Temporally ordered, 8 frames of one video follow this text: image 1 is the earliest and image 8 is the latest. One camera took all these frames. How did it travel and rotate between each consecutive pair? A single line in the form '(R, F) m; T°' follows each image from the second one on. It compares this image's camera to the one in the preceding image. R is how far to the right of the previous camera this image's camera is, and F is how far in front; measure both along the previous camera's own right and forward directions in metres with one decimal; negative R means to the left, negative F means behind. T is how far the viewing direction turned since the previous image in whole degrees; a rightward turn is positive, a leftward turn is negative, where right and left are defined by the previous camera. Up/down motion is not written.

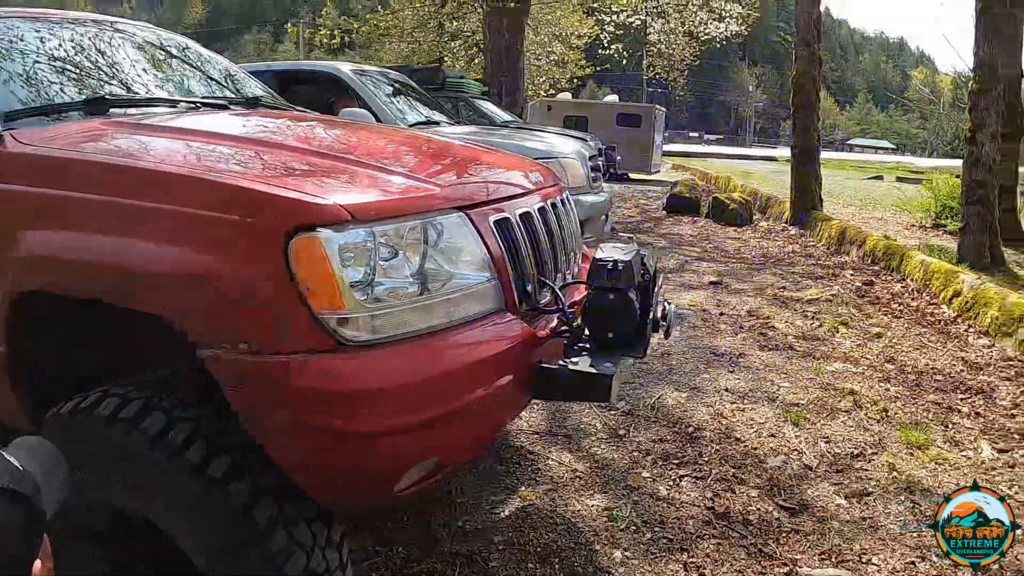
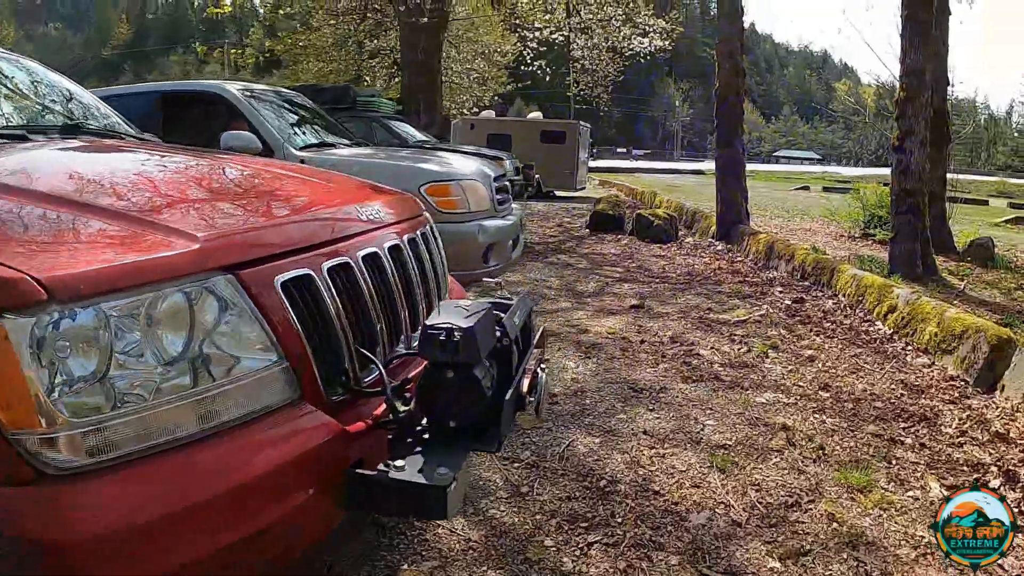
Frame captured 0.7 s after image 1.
(+0.1, +0.4) m; +3°
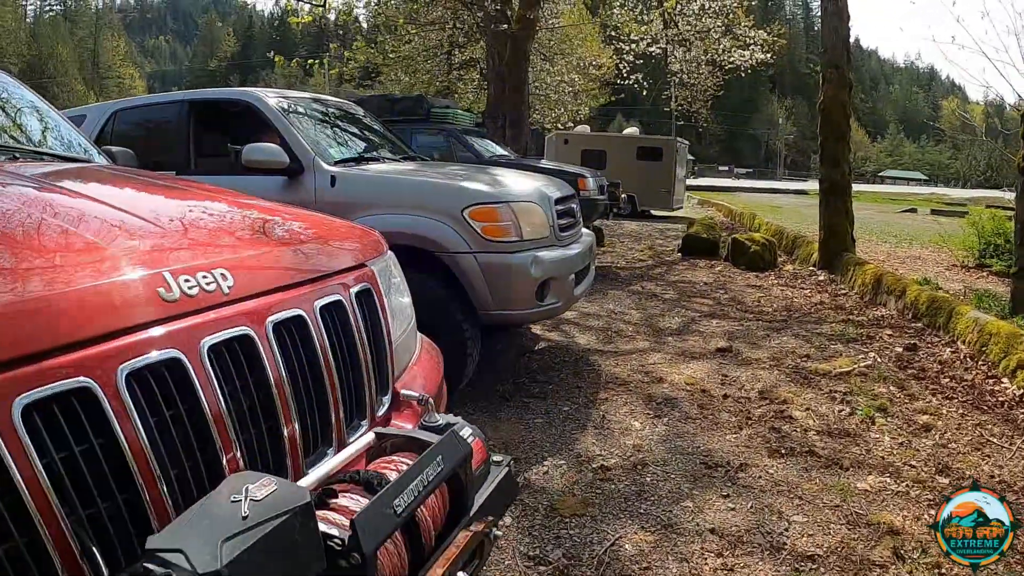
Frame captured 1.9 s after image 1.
(+0.1, +0.6) m; -4°
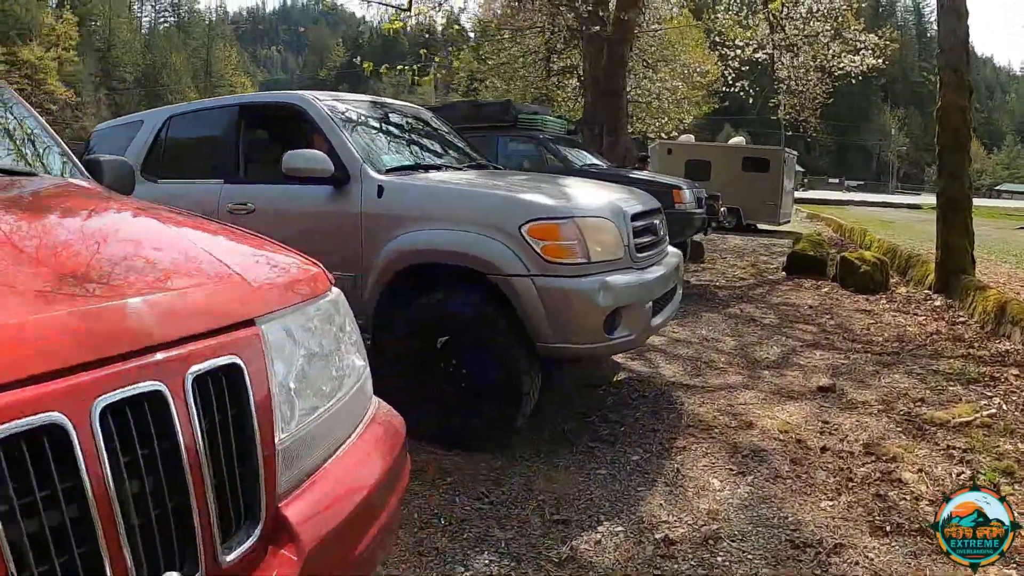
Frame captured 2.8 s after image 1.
(+0.1, +0.5) m; -5°
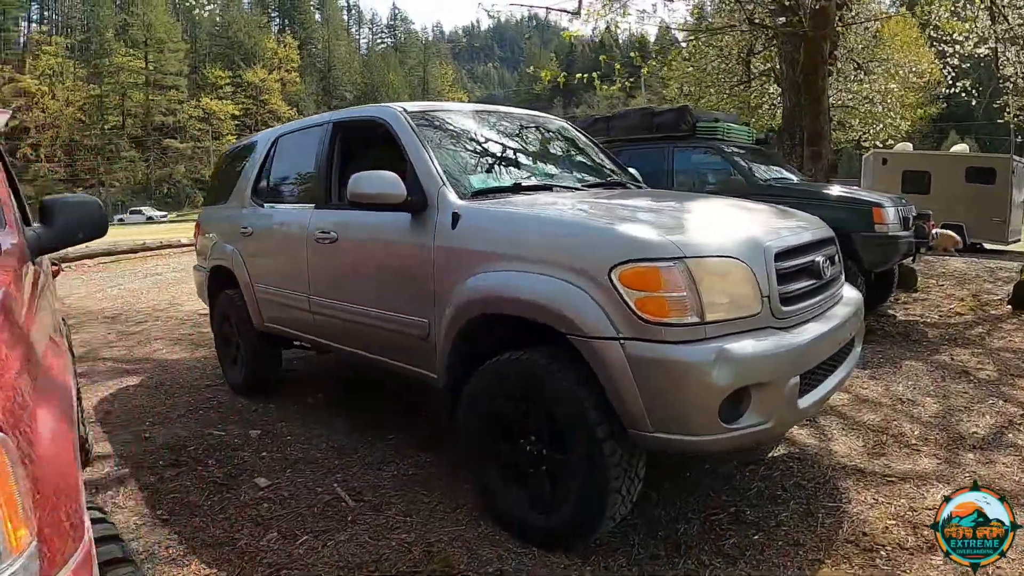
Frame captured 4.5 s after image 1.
(+0.3, +0.9) m; -9°
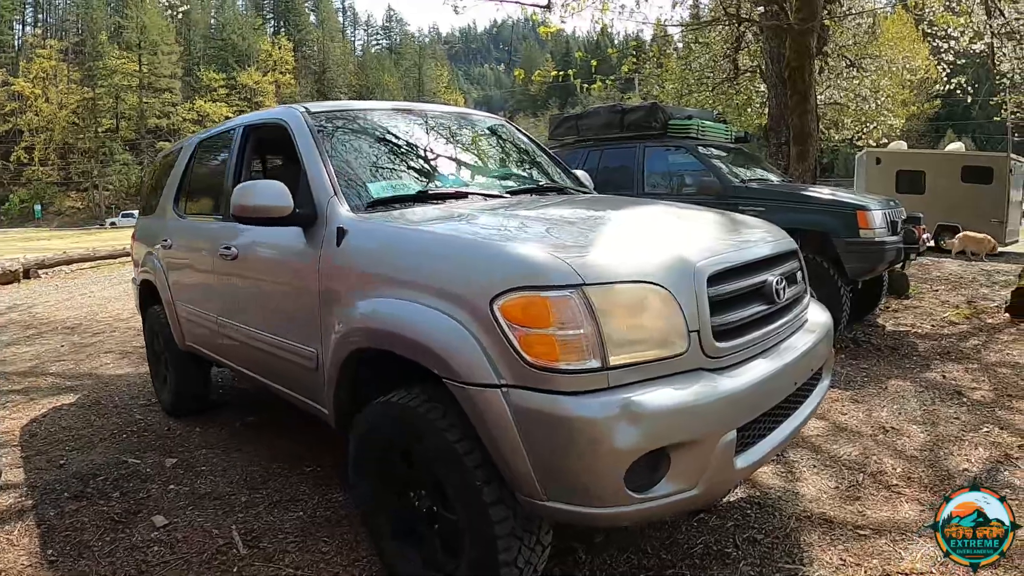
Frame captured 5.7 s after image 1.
(+0.2, +0.5) m; 0°
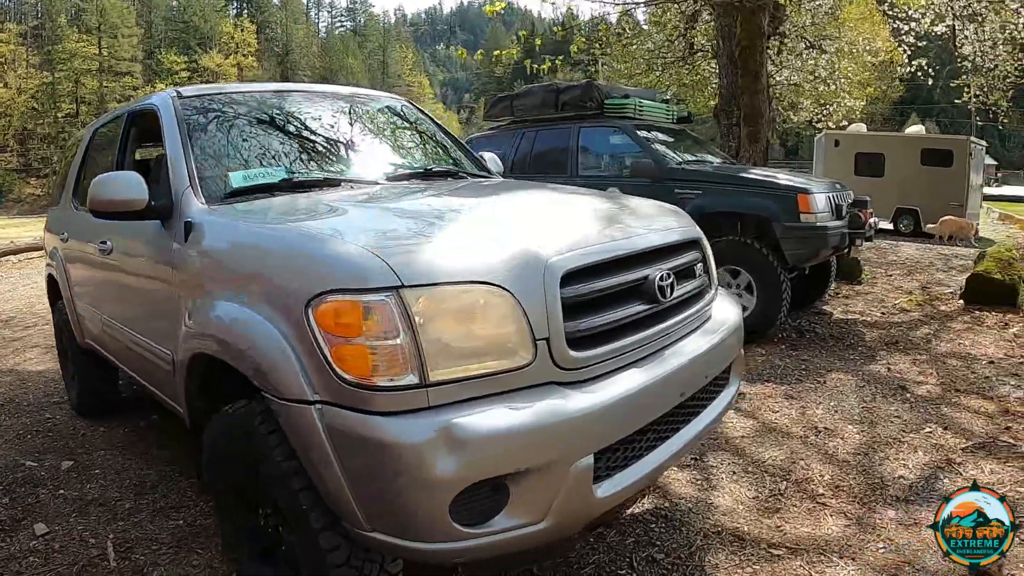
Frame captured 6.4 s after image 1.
(+0.2, +0.3) m; +1°
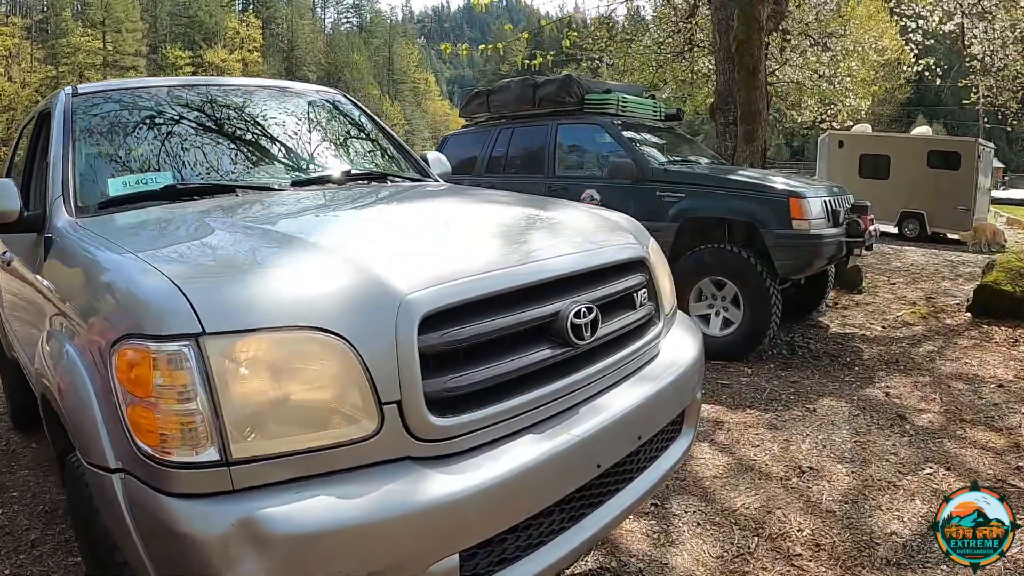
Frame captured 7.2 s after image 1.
(+0.1, +0.4) m; 0°
